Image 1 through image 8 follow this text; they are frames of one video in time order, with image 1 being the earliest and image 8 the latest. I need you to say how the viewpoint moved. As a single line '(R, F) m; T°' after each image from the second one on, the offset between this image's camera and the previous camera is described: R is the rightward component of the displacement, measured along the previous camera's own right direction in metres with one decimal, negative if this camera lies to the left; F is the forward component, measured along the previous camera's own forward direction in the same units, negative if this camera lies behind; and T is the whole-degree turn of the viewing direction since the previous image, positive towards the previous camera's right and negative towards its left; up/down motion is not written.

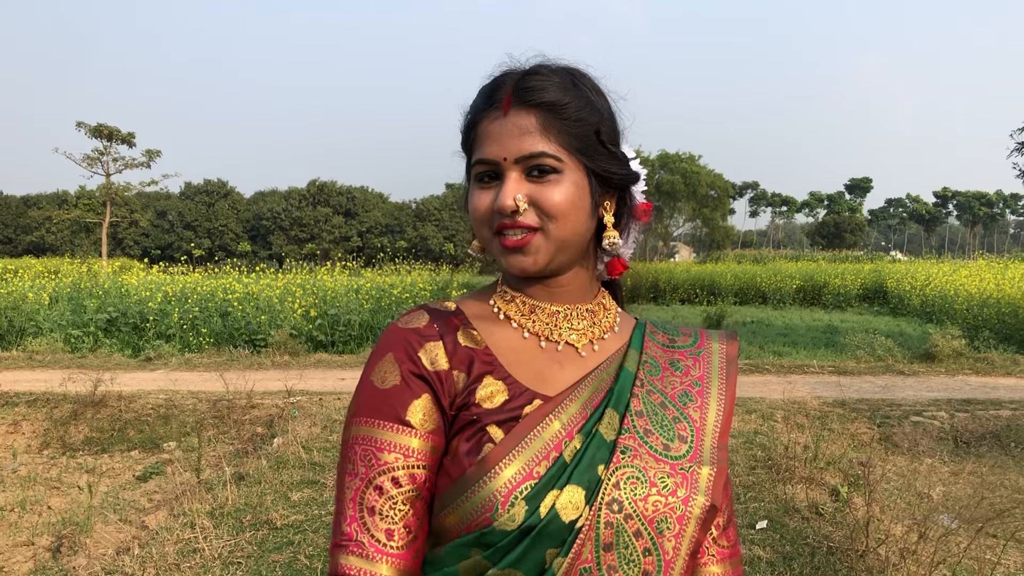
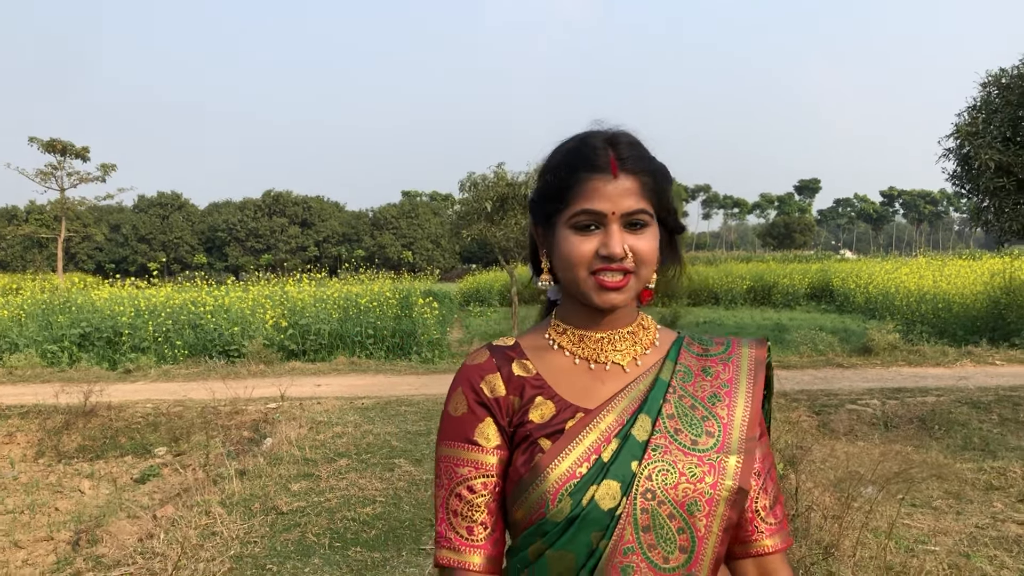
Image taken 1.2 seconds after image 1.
(-0.1, -0.5) m; +3°
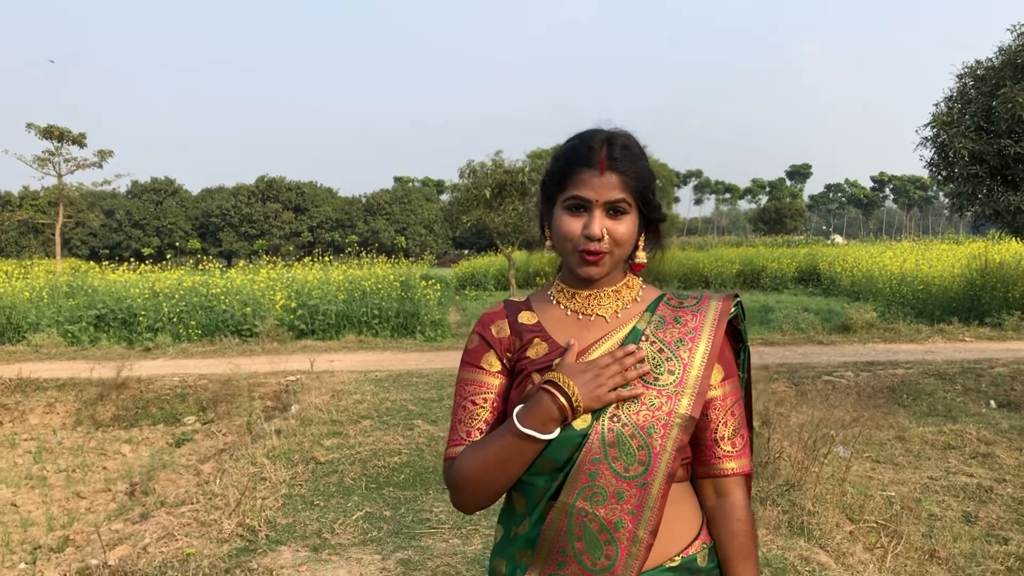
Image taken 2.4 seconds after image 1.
(-0.1, -0.5) m; +1°
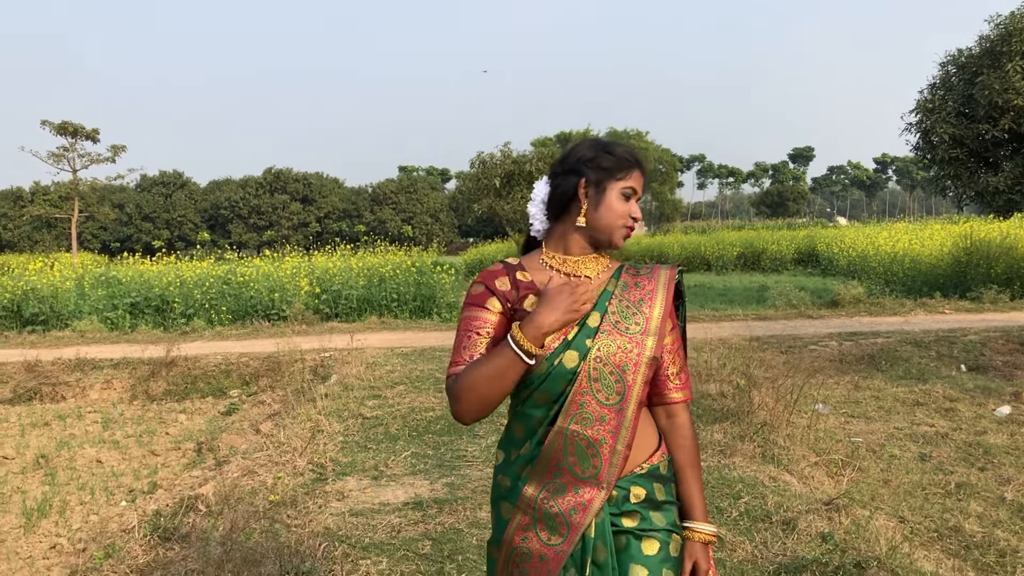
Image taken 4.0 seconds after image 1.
(-0.1, -0.7) m; 0°
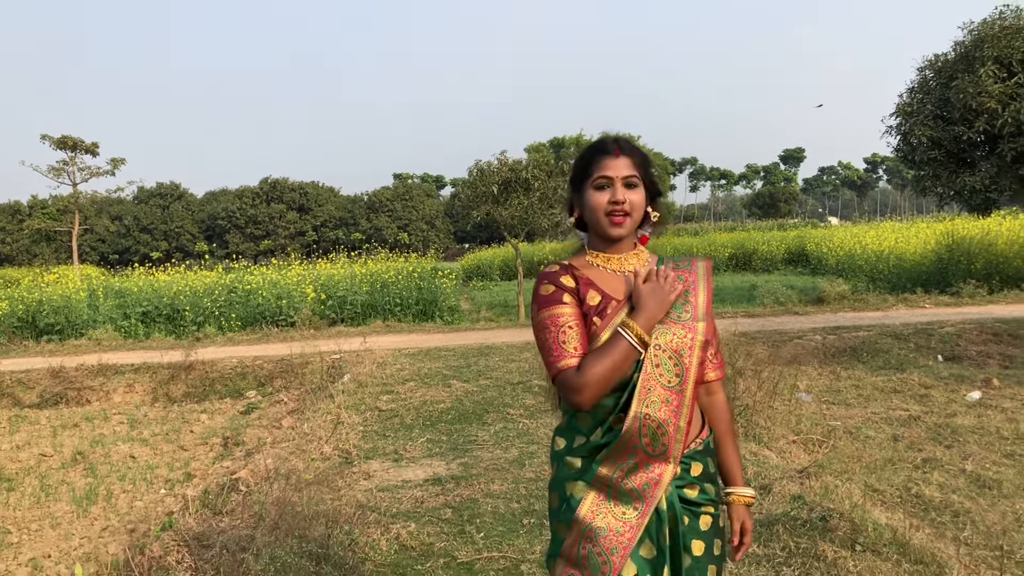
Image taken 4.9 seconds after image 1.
(-0.1, -0.4) m; +1°
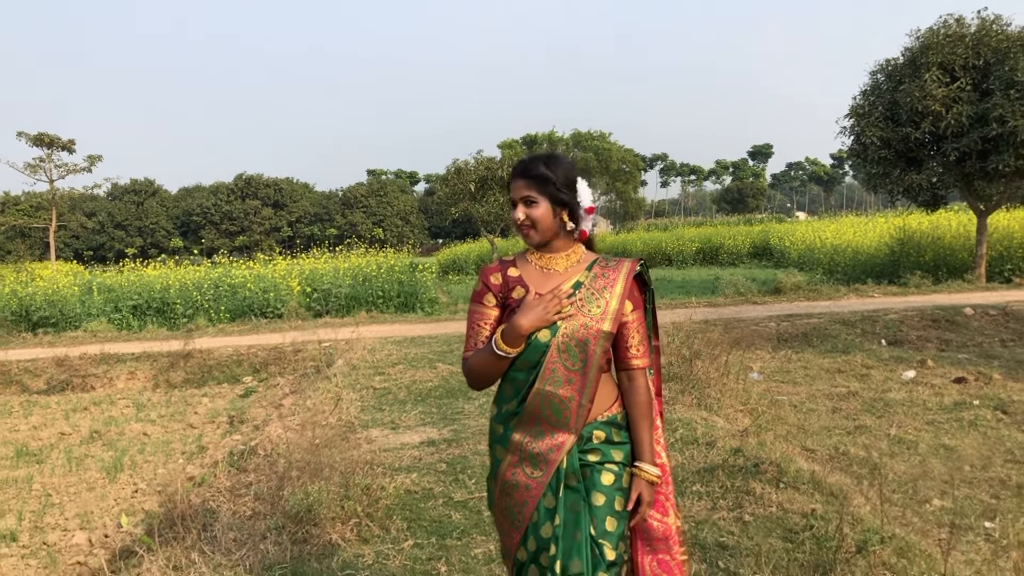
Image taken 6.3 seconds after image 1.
(0.0, -0.6) m; +2°
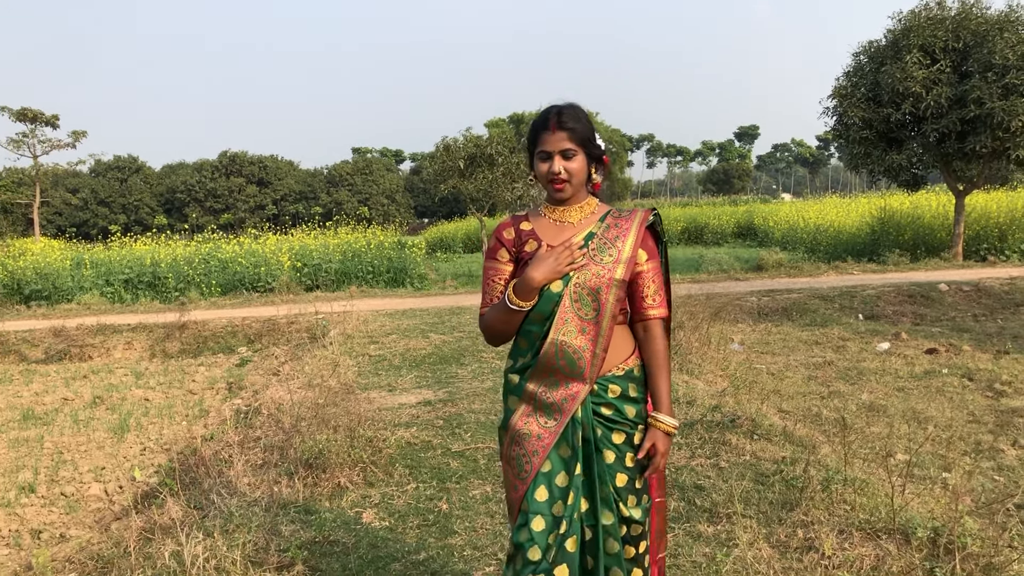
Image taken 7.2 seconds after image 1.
(0.0, -0.2) m; +1°
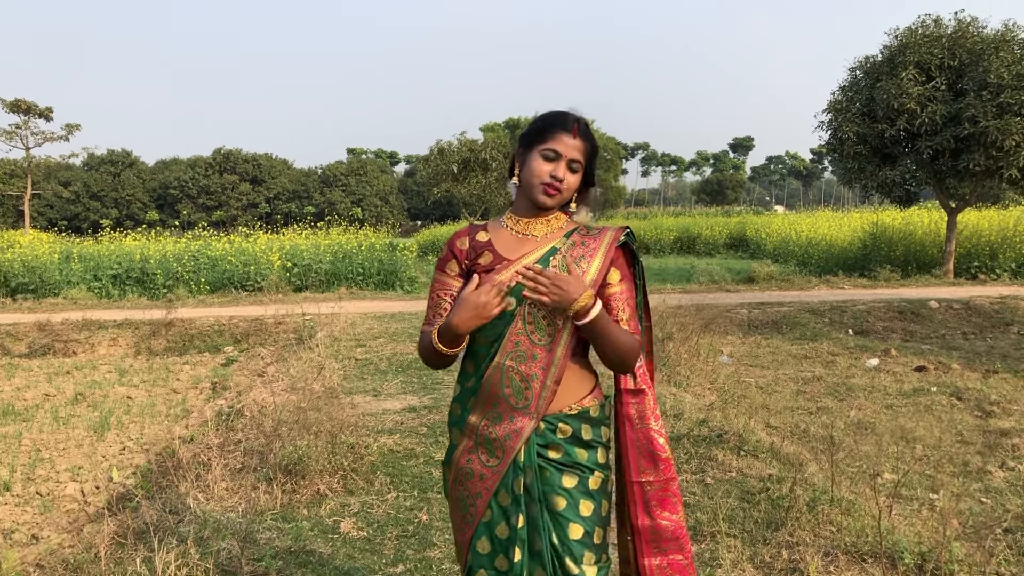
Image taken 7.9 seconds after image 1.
(0.0, 0.0) m; +1°
